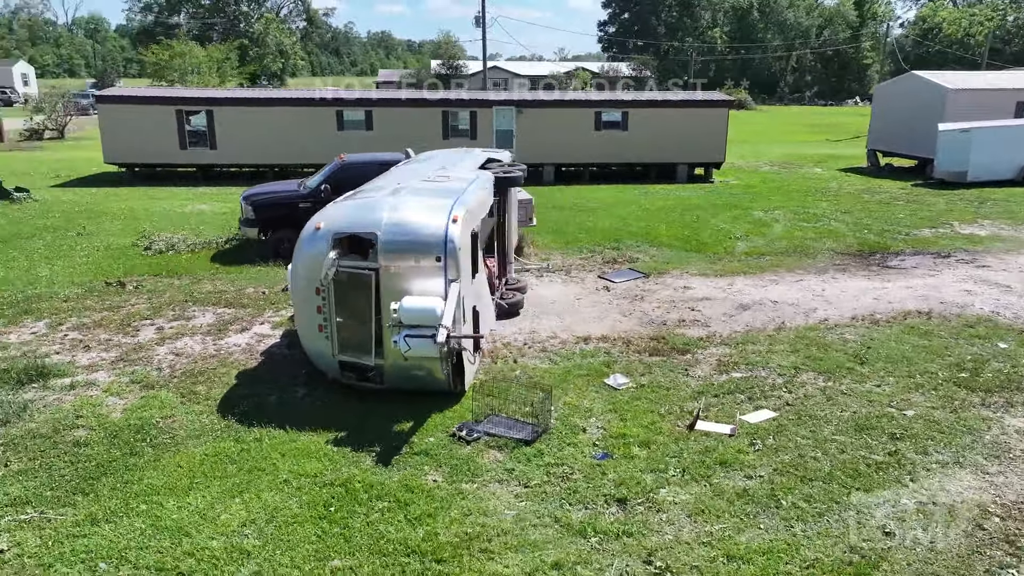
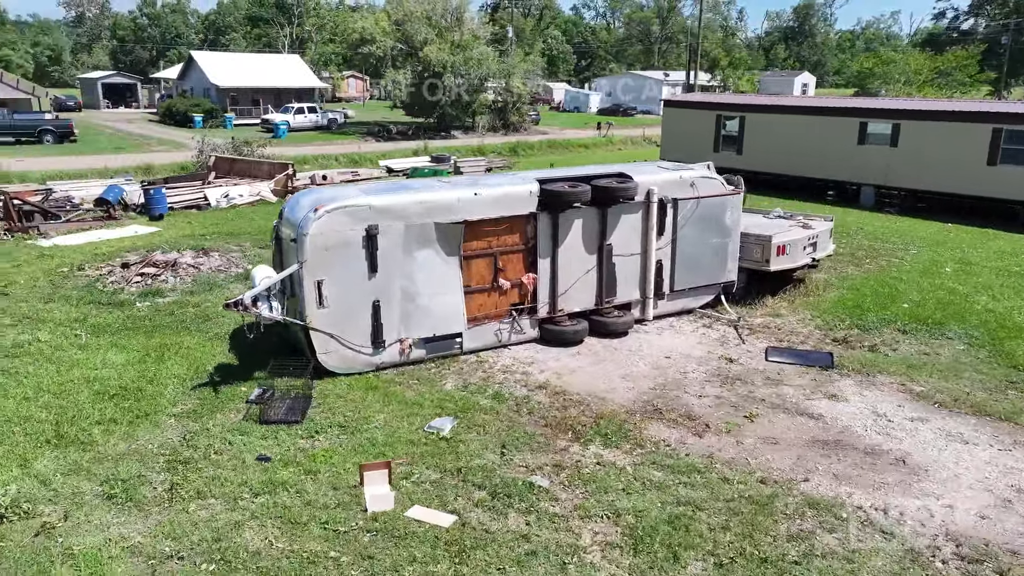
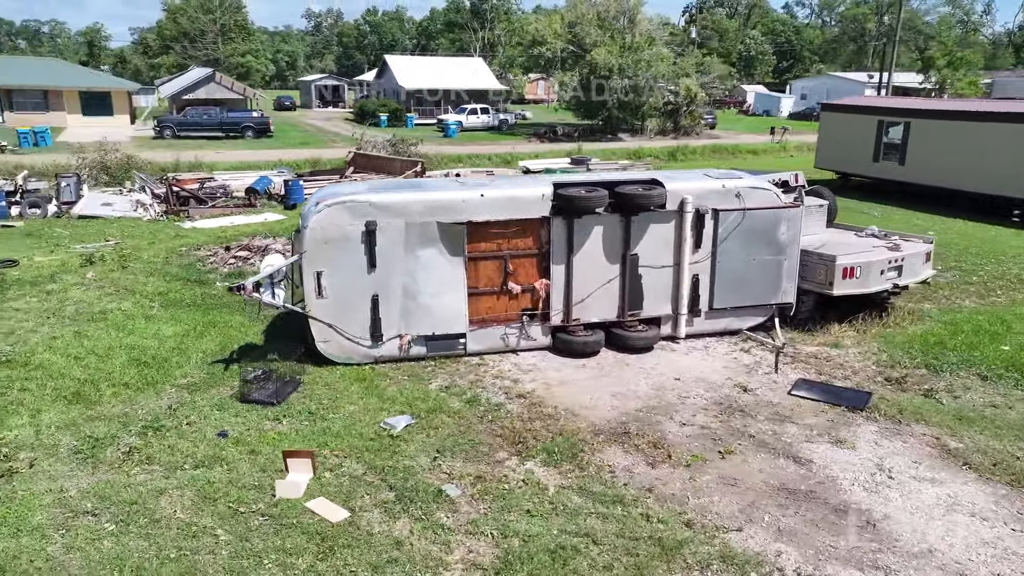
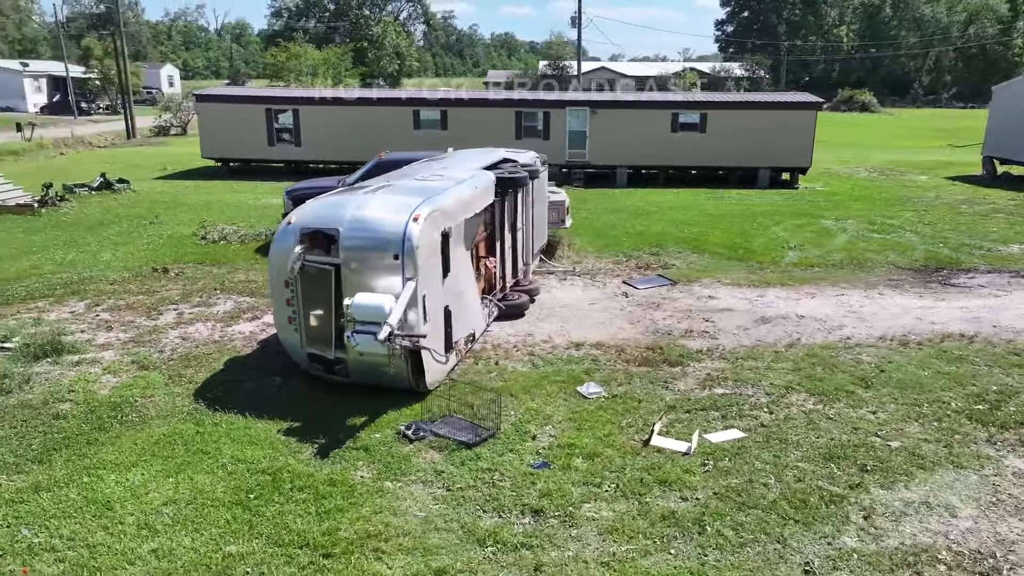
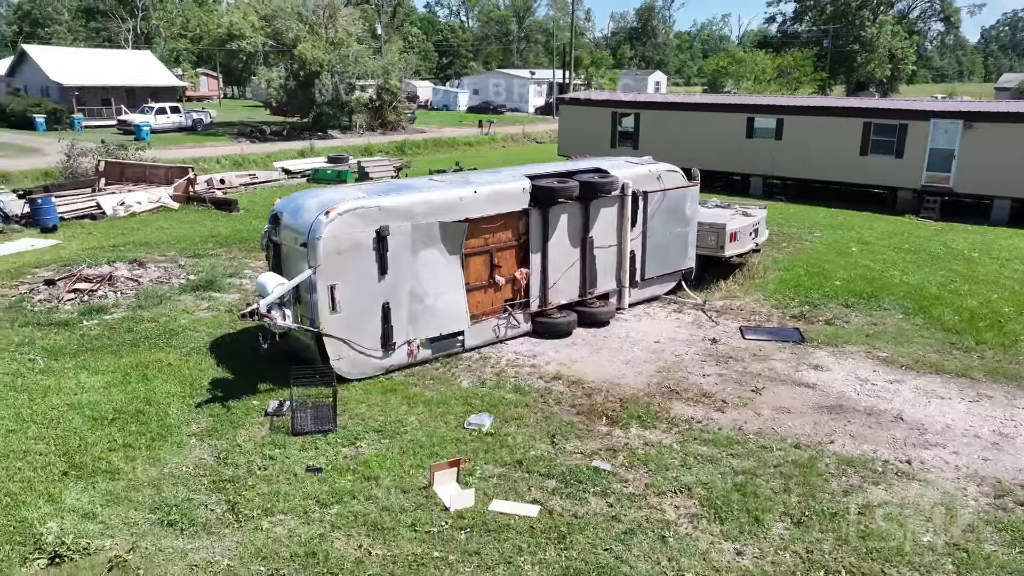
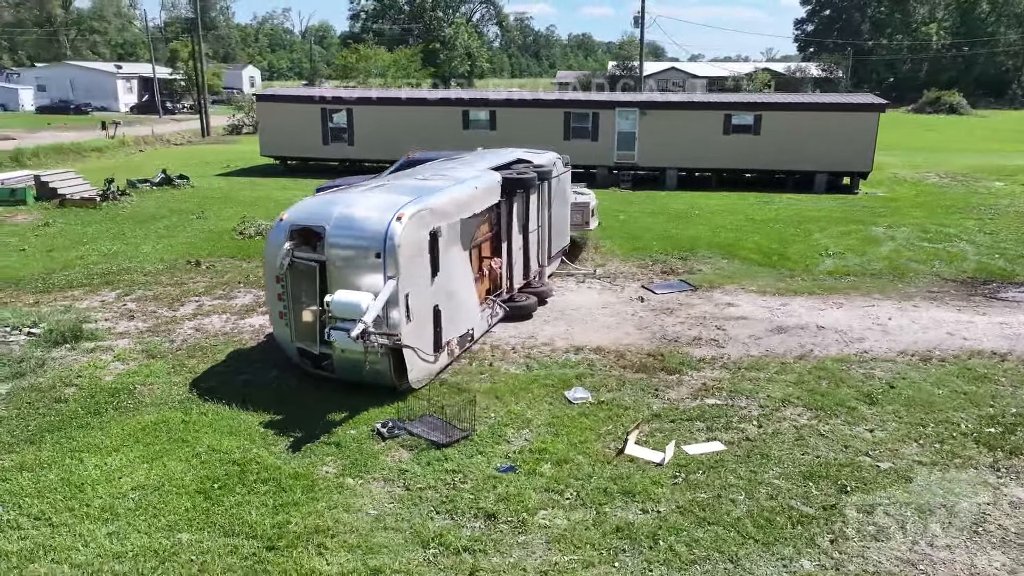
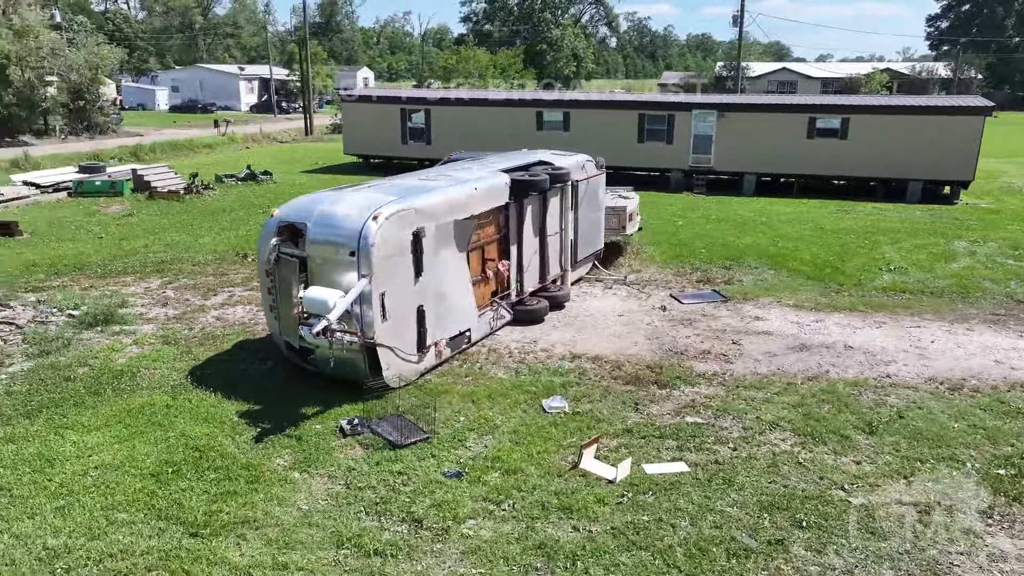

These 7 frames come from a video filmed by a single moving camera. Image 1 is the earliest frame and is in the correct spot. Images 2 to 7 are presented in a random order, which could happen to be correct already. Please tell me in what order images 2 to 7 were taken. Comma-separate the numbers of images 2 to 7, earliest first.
4, 6, 7, 5, 2, 3
